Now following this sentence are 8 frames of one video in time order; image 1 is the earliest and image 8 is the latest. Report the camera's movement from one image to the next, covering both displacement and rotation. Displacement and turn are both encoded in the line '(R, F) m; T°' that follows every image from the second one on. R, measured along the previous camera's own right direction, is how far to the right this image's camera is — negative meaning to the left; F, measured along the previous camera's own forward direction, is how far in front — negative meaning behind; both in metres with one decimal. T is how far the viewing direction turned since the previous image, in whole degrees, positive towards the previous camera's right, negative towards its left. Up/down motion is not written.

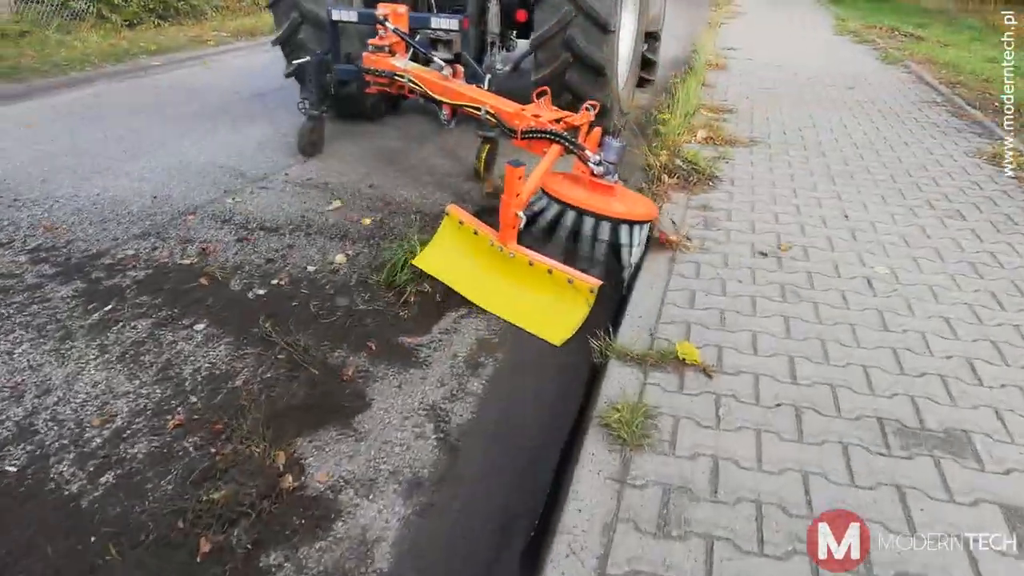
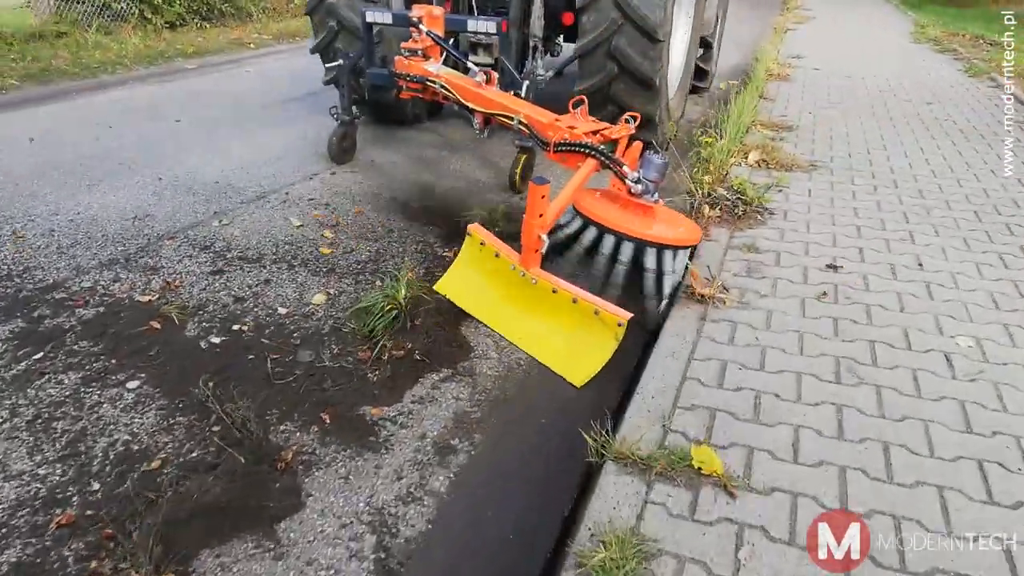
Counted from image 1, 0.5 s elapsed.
(+0.2, +0.5) m; -4°
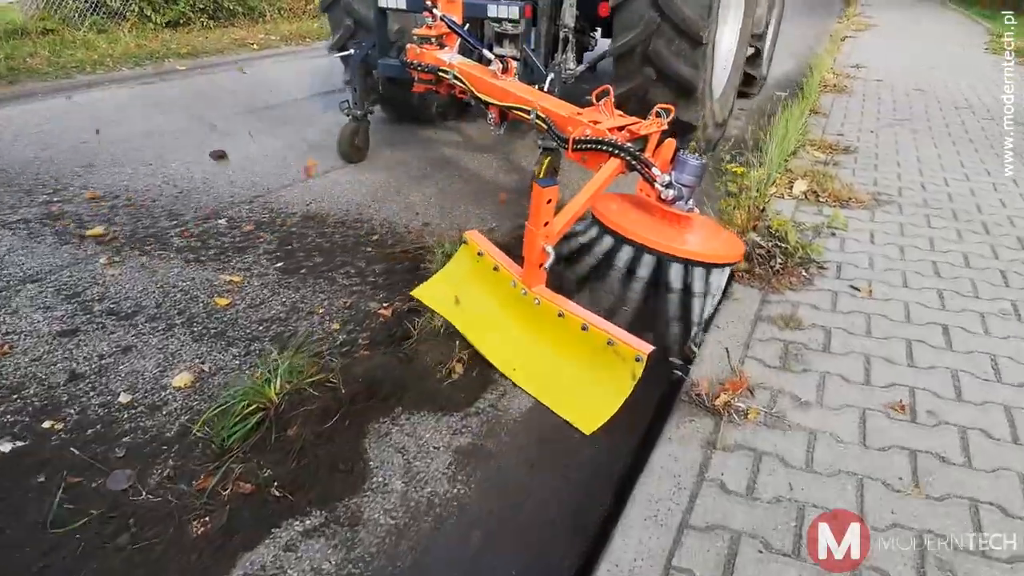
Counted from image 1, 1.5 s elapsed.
(+0.3, +0.9) m; -3°
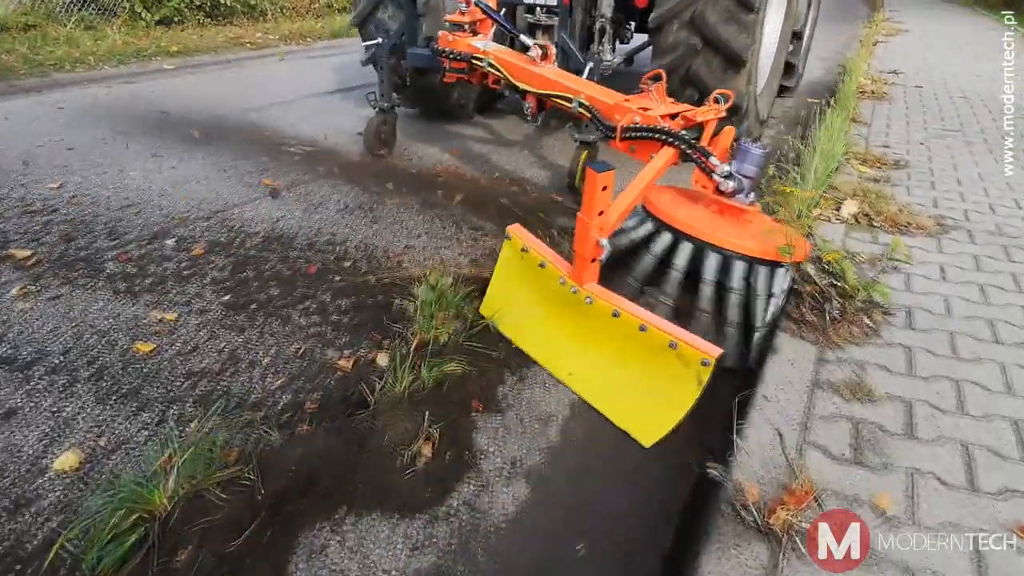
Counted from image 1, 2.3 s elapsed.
(+0.1, +0.5) m; -1°
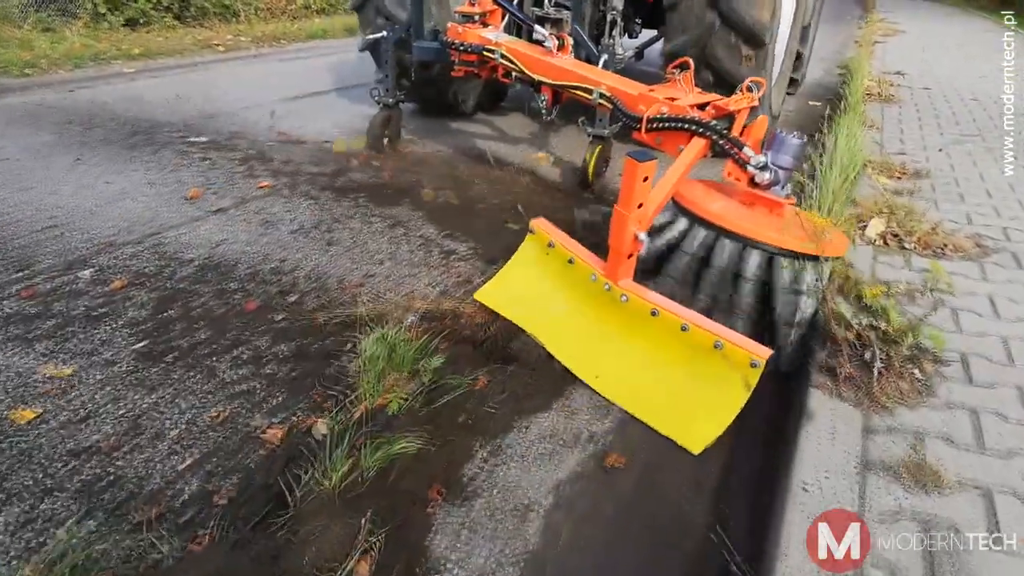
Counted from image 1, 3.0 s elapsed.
(0.0, +0.4) m; +1°
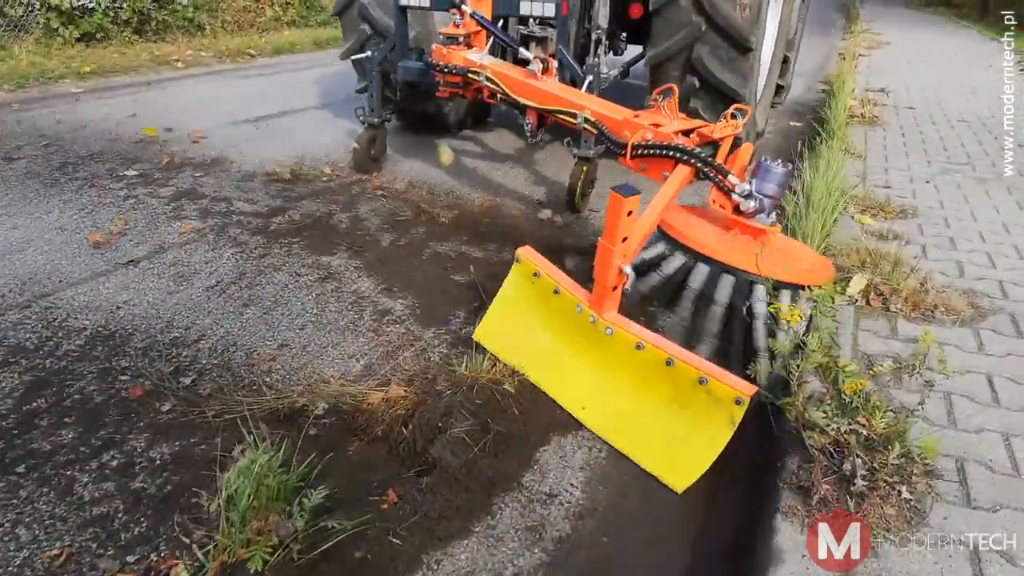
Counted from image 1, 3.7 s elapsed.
(+0.2, +0.3) m; +1°
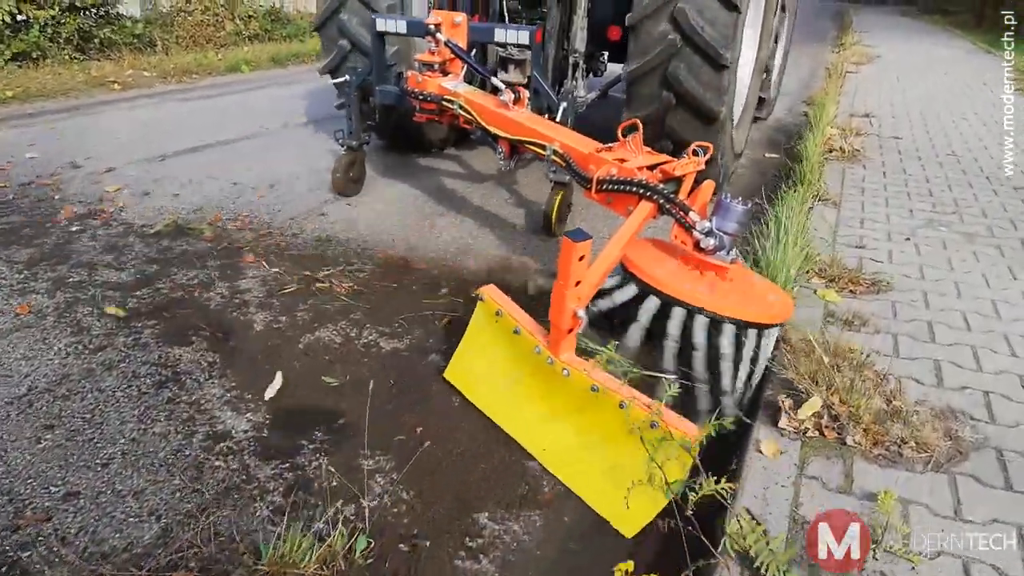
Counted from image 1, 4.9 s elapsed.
(+0.4, +0.5) m; 0°
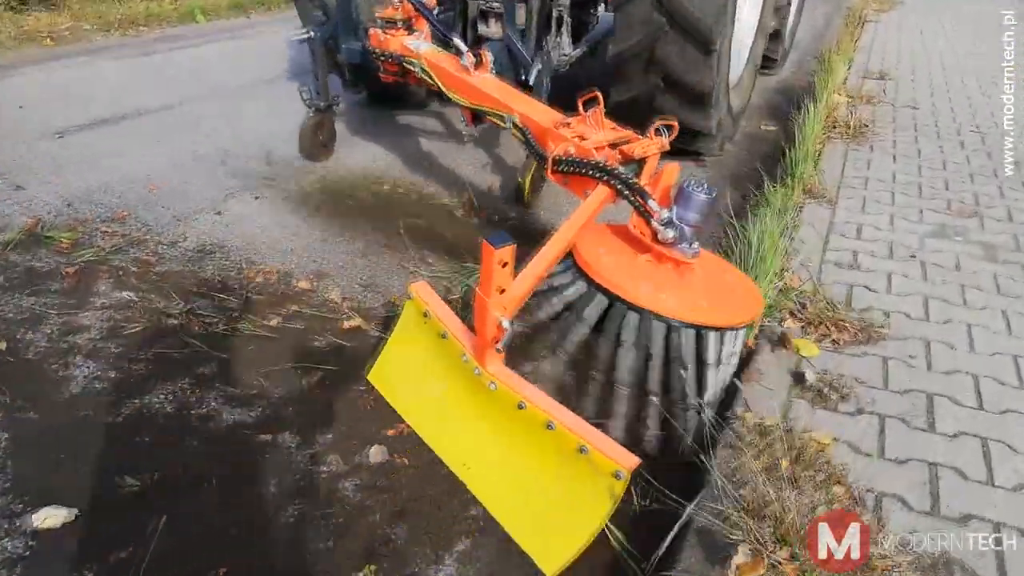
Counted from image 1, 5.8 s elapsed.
(+0.4, +0.6) m; -1°
